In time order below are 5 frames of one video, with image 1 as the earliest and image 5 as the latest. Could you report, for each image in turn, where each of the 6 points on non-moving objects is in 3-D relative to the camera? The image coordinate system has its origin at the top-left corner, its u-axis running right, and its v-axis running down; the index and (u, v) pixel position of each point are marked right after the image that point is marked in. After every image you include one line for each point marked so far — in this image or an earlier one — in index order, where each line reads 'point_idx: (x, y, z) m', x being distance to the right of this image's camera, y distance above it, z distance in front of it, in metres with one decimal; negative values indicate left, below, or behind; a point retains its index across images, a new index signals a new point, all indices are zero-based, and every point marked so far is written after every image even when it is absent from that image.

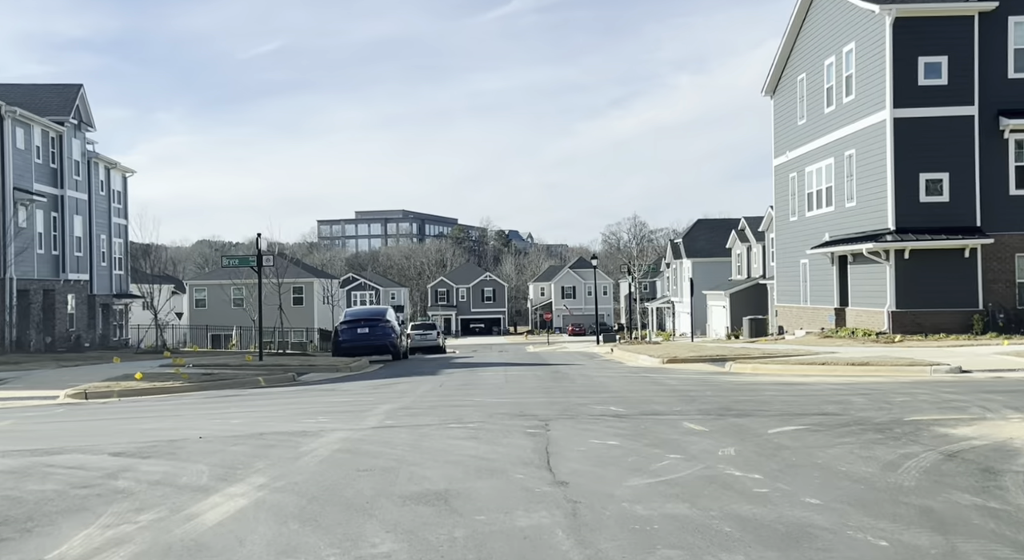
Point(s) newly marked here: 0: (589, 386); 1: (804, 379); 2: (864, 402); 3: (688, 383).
0: (+1.3, -1.8, +19.0) m
1: (+5.2, -1.8, +20.3) m
2: (+4.5, -1.6, +14.6) m
3: (+3.0, -1.8, +19.4) m
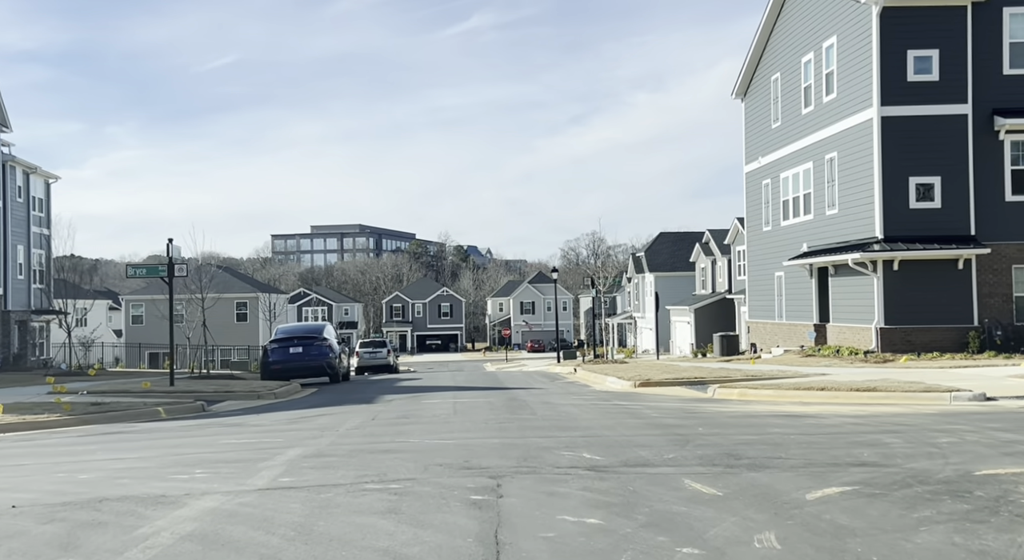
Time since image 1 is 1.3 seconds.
0: (+0.6, -1.9, +15.8) m
1: (+4.4, -1.9, +17.3) m
2: (+4.0, -1.7, +11.6) m
3: (+2.3, -1.9, +16.3) m
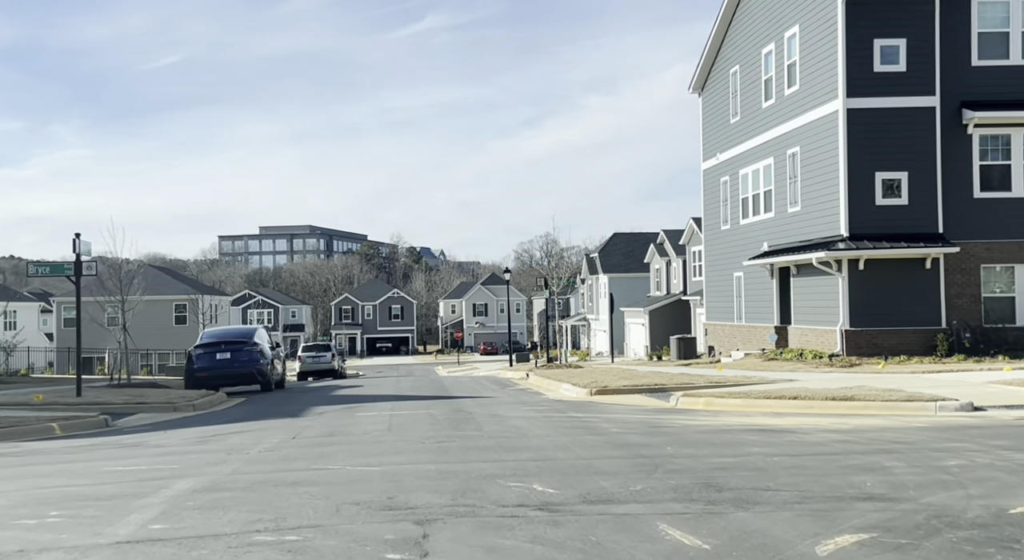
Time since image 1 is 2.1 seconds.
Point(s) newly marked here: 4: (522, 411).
0: (-0.1, -1.9, +14.0) m
1: (+3.7, -1.9, +15.6) m
2: (+3.4, -1.6, +9.9) m
3: (+1.6, -1.9, +14.5) m
4: (+0.2, -2.1, +18.6) m
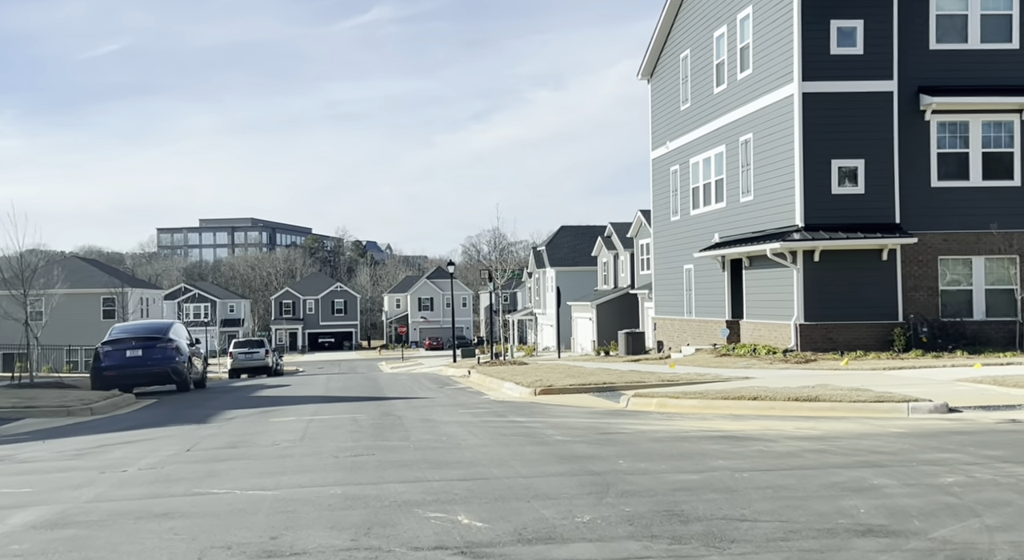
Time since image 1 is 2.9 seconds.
0: (-0.9, -1.8, +12.3) m
1: (+2.8, -1.8, +14.1) m
2: (+2.9, -1.5, +8.4) m
3: (+0.8, -1.8, +12.9) m
4: (-0.8, -2.0, +17.0) m
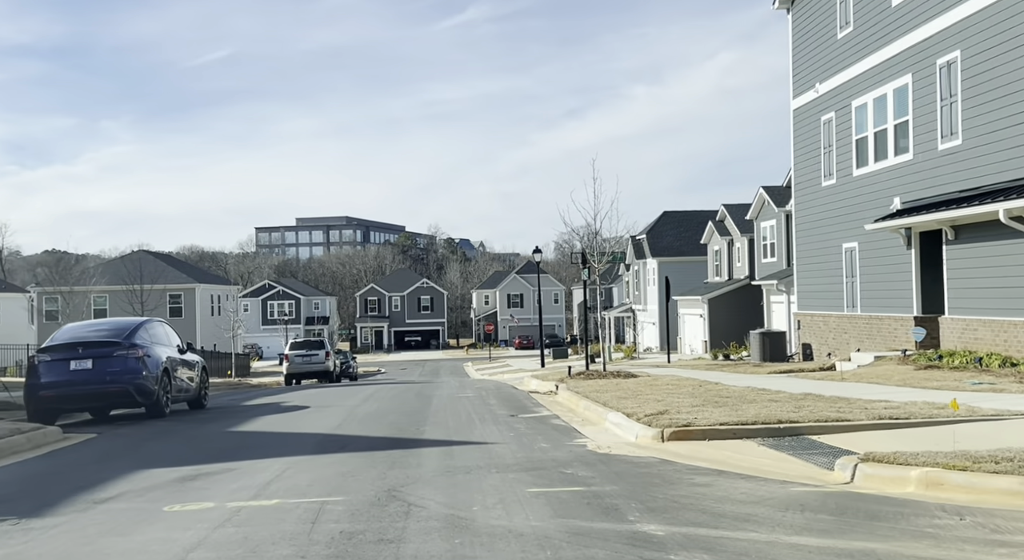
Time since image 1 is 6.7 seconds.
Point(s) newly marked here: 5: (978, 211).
0: (-0.3, -1.5, +3.8) m
1: (+3.5, -1.5, +5.3) m
2: (+3.1, -1.2, -0.4) m
3: (+1.4, -1.5, +4.3) m
4: (+0.1, -1.7, +8.5) m
5: (+8.1, +1.2, +19.9) m
